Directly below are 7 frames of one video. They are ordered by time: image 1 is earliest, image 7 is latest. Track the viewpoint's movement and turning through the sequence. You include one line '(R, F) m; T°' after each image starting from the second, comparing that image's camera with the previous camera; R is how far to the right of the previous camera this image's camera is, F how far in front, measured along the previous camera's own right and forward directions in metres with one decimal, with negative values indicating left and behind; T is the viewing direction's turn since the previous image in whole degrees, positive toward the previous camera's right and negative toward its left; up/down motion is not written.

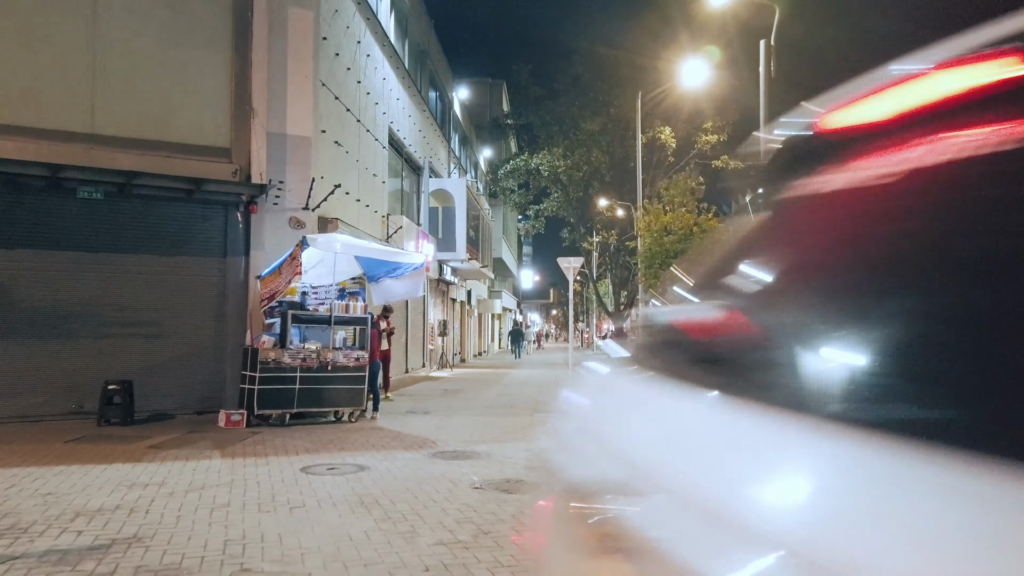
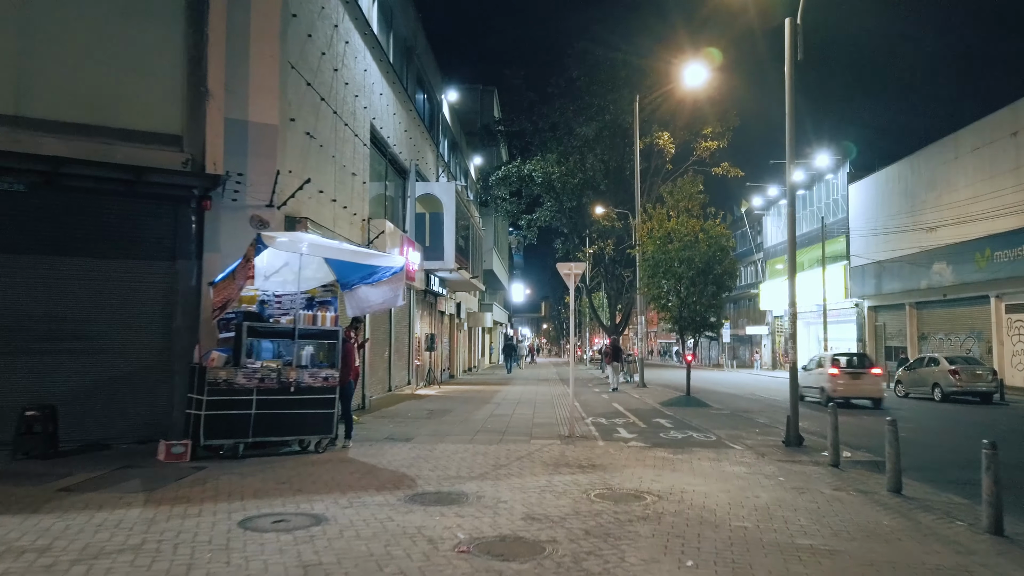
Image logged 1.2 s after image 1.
(0.0, +1.6) m; +1°
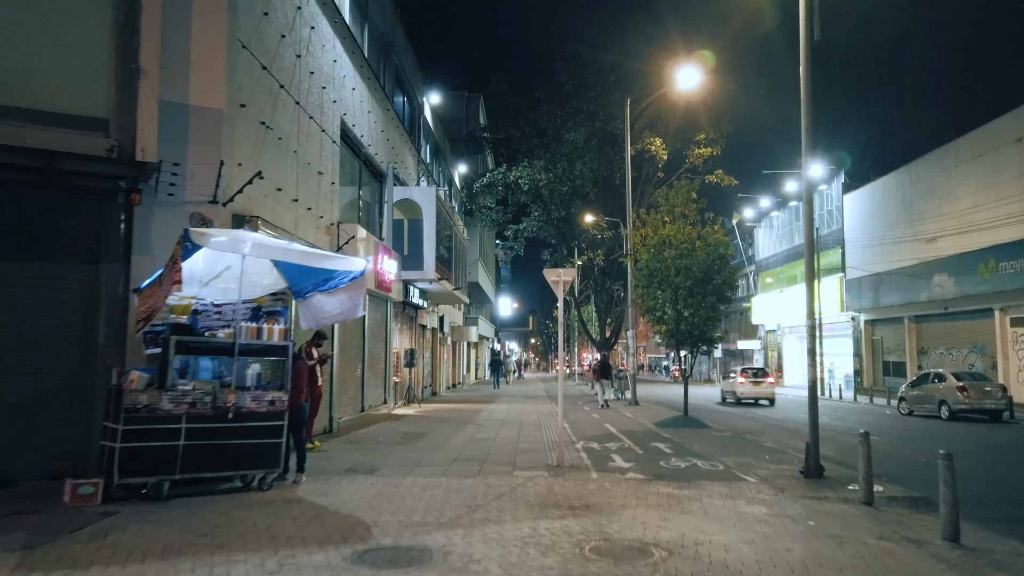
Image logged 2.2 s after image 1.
(+0.1, +1.5) m; +1°
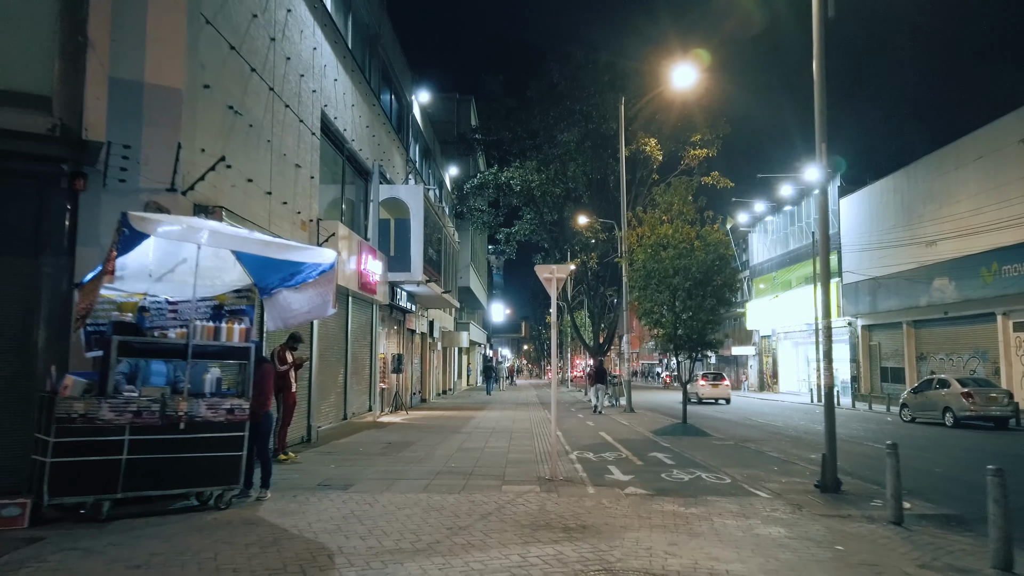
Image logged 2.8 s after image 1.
(+0.1, +0.9) m; +1°
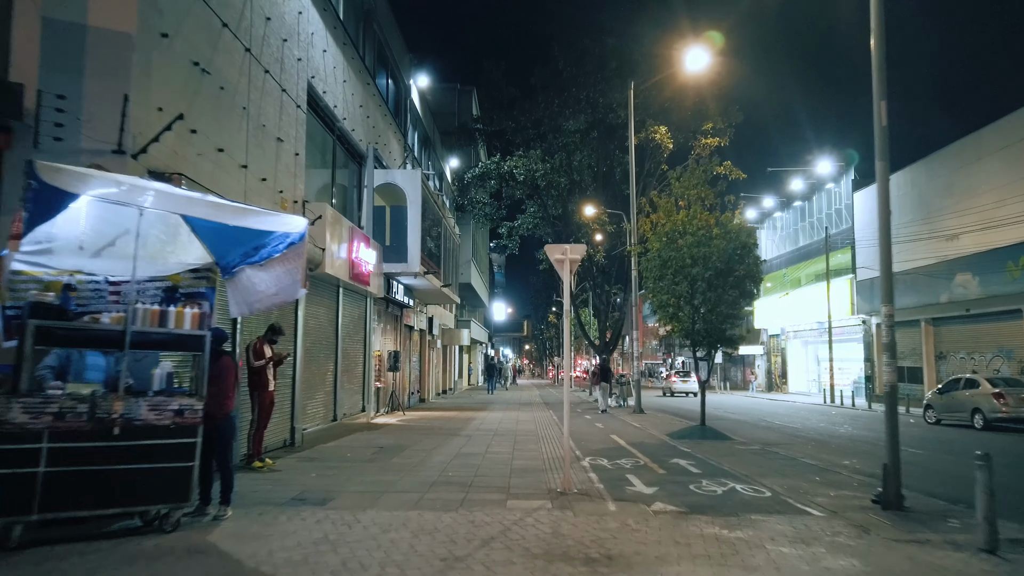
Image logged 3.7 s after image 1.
(-0.1, +1.4) m; 0°
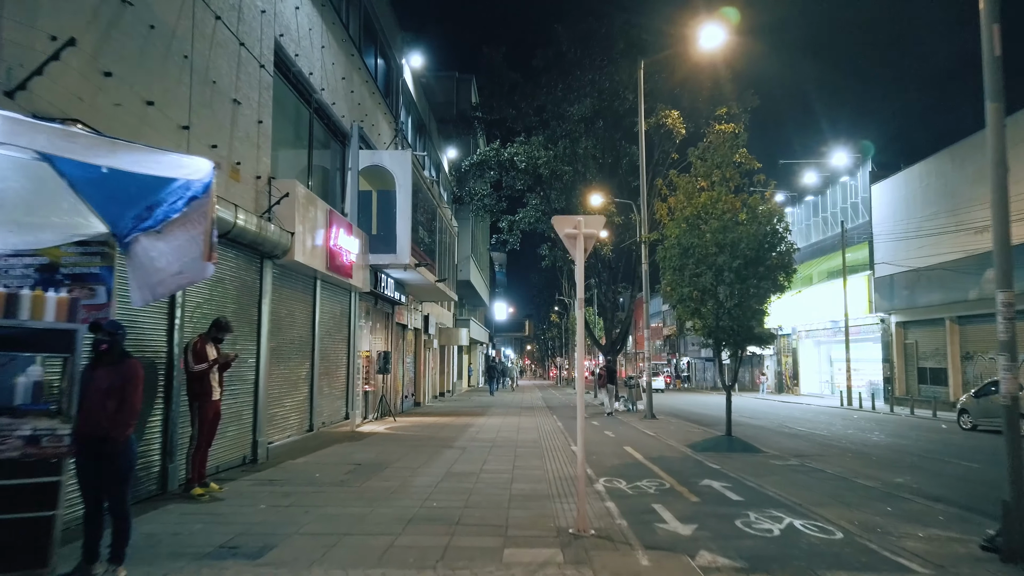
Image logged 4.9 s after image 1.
(0.0, +1.9) m; 0°
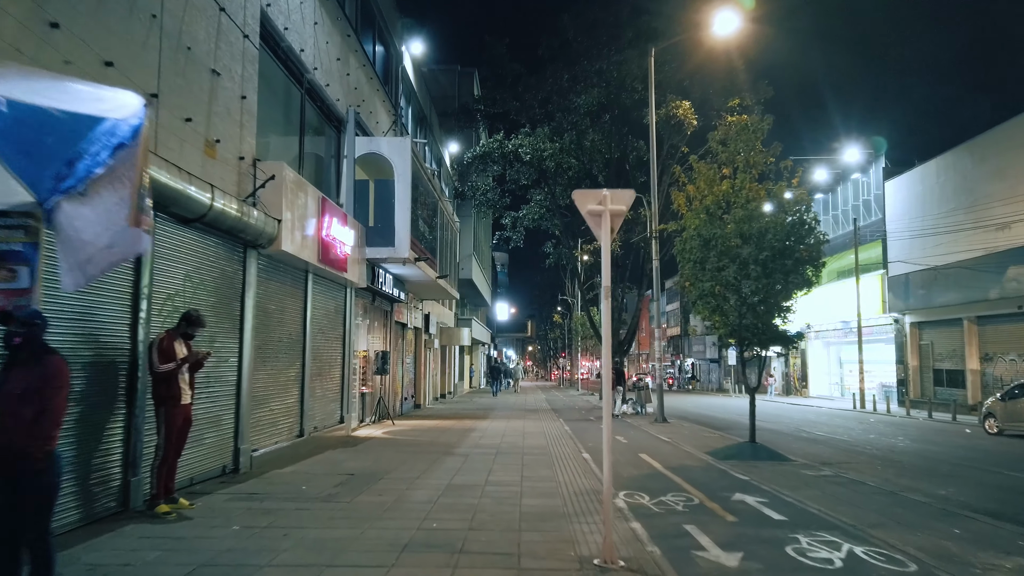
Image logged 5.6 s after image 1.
(-0.1, +1.1) m; 0°
